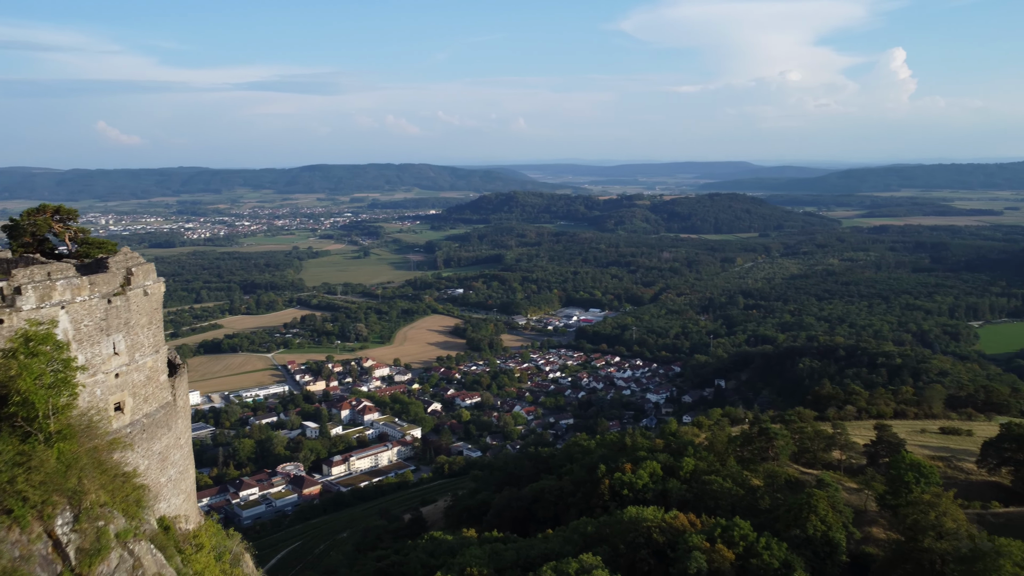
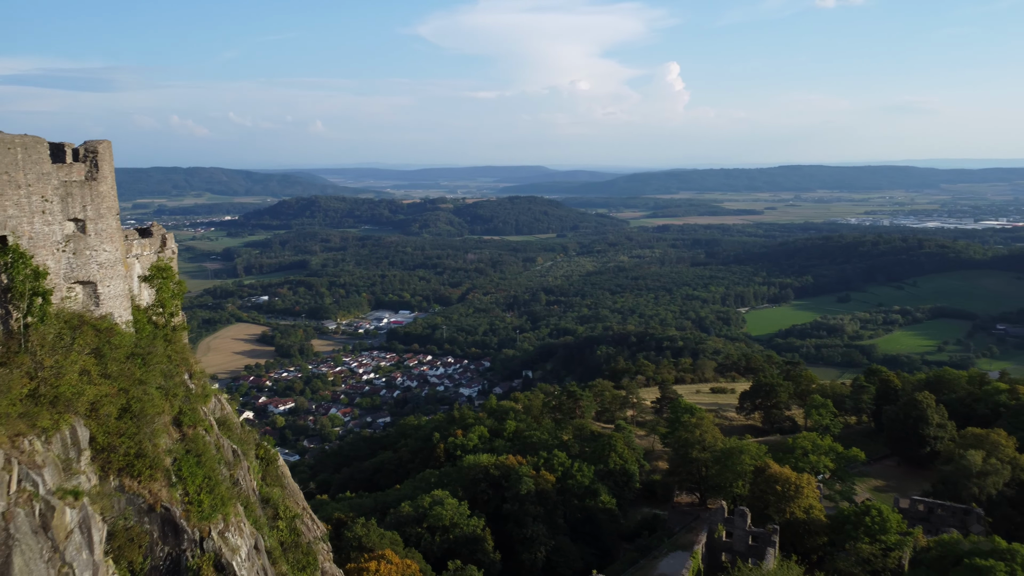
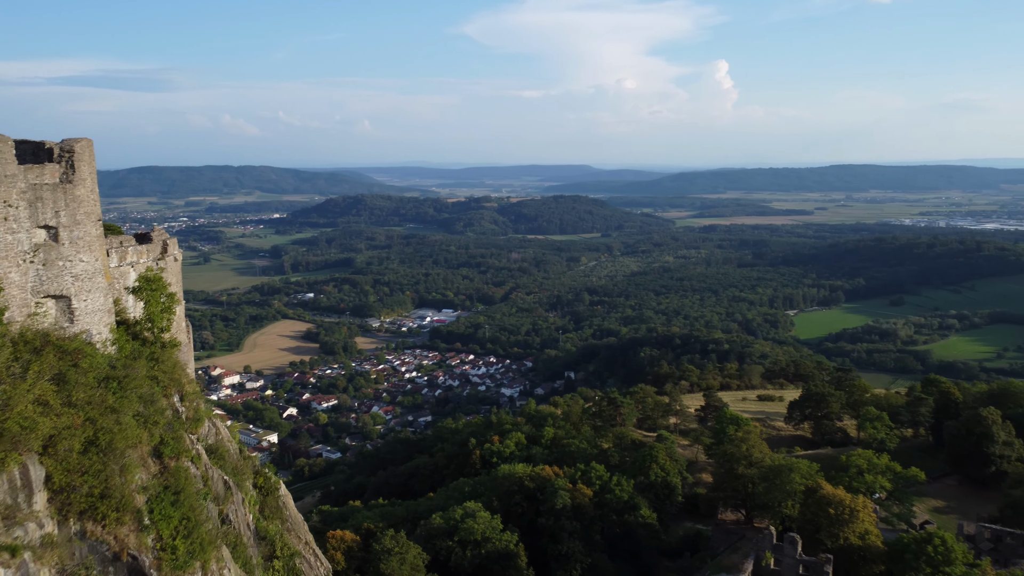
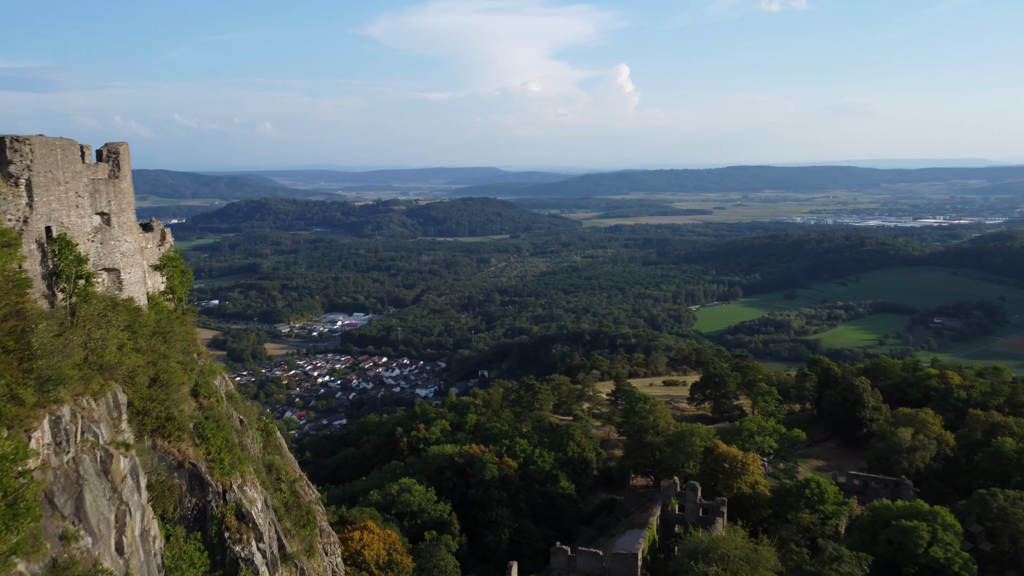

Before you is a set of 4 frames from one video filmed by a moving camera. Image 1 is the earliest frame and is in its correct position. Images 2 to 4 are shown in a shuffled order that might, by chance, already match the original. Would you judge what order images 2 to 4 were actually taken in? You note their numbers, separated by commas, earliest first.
3, 2, 4
